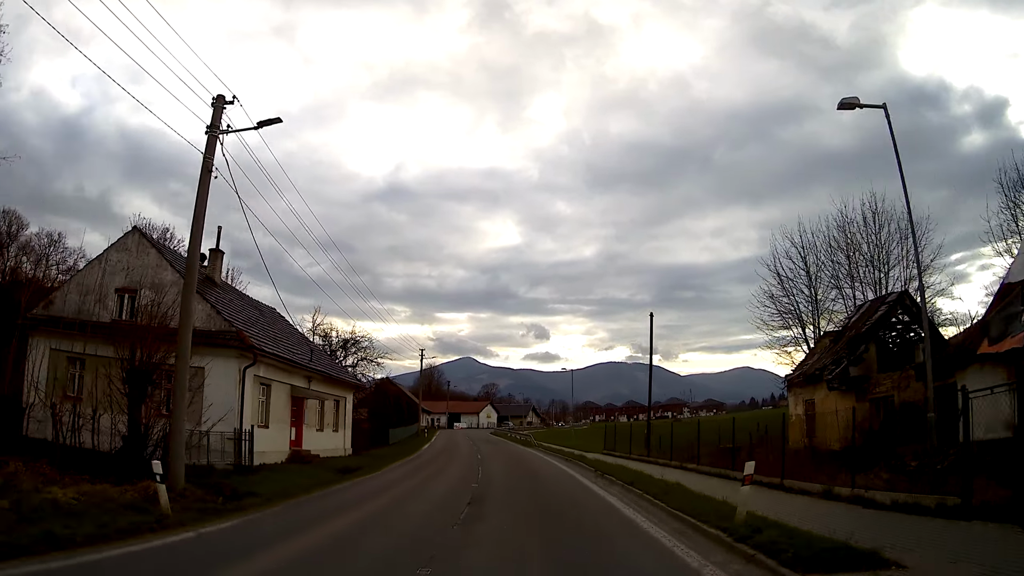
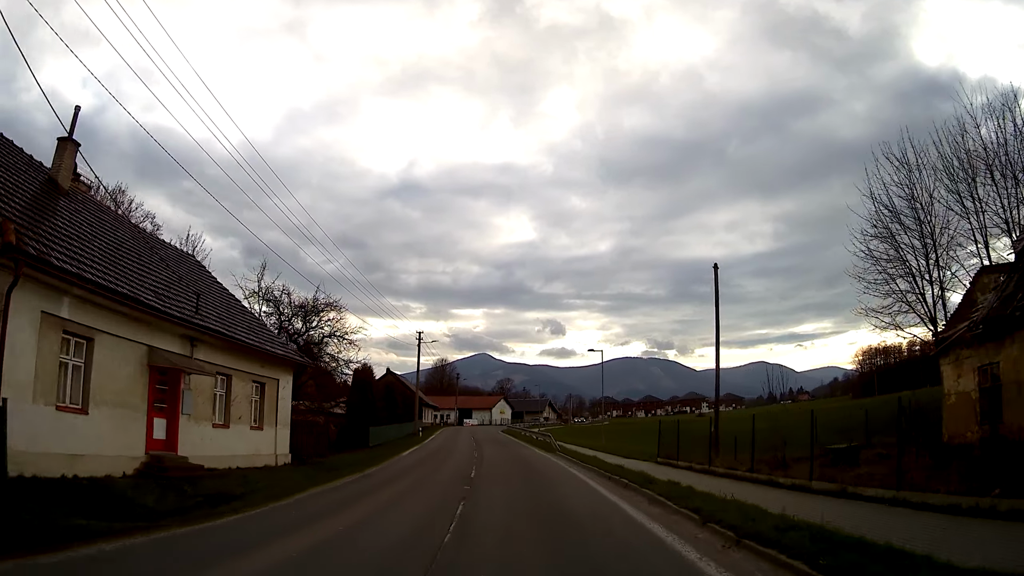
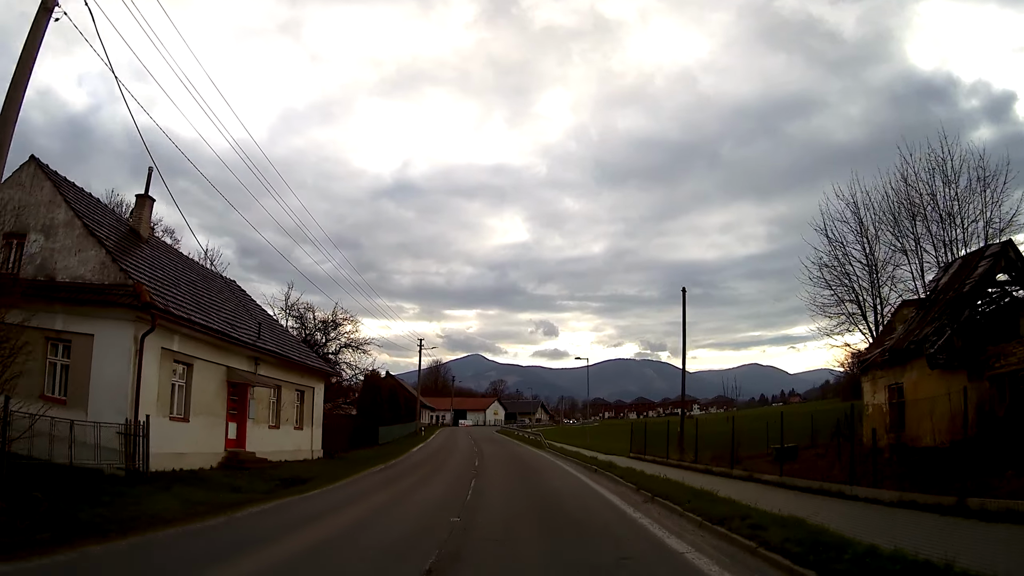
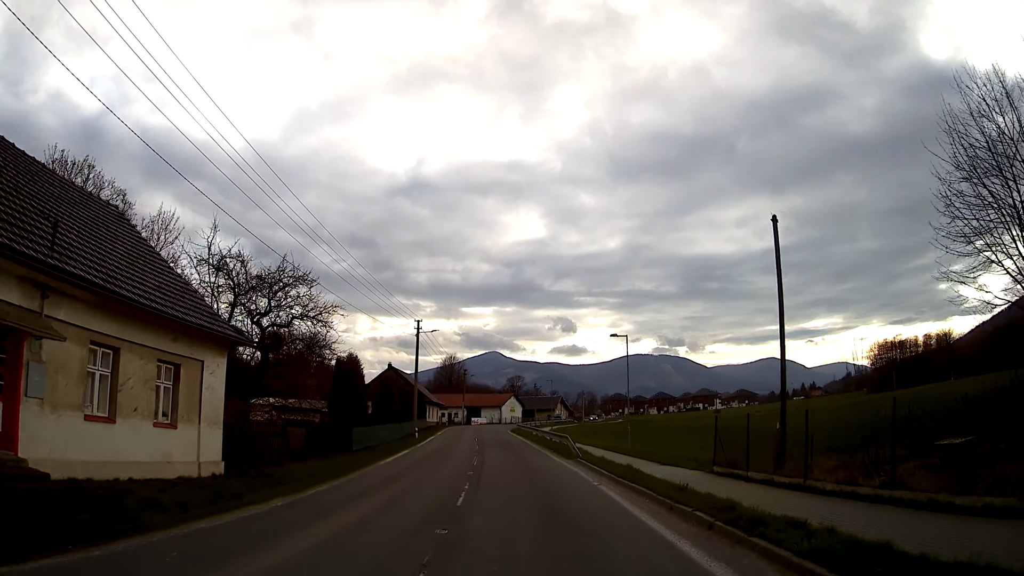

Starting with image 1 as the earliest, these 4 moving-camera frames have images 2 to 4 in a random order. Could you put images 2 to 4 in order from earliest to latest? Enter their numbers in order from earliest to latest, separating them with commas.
3, 2, 4
